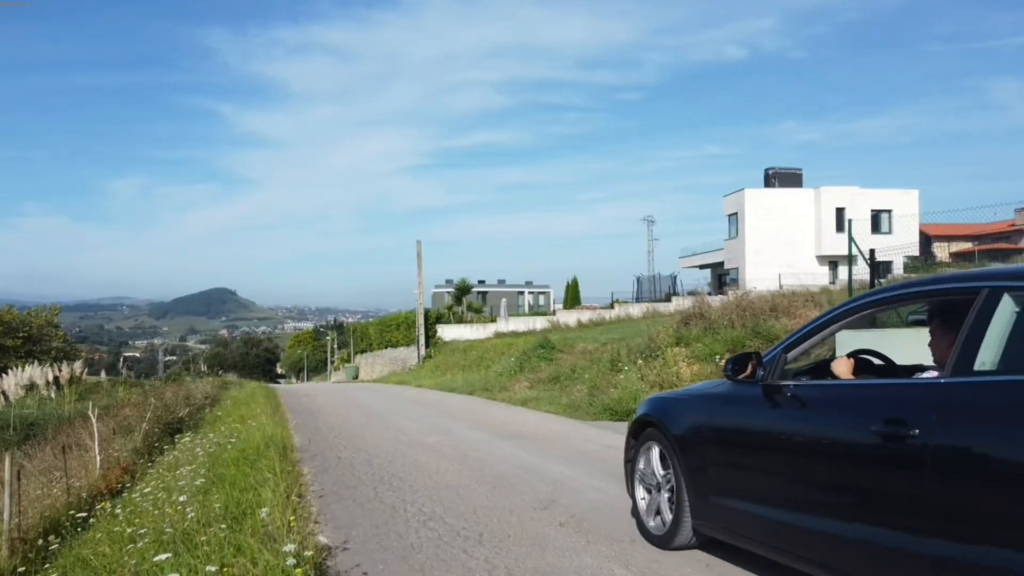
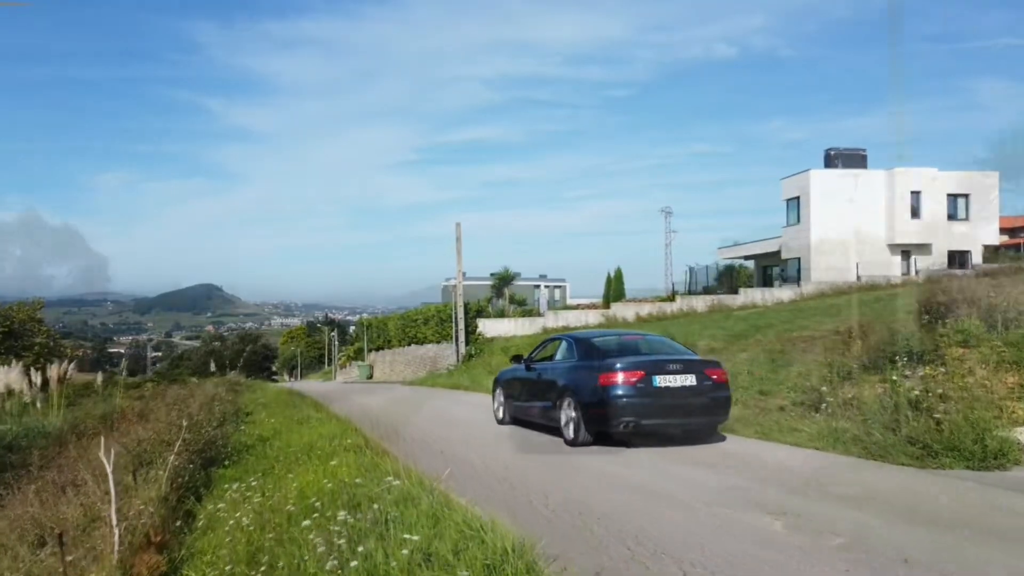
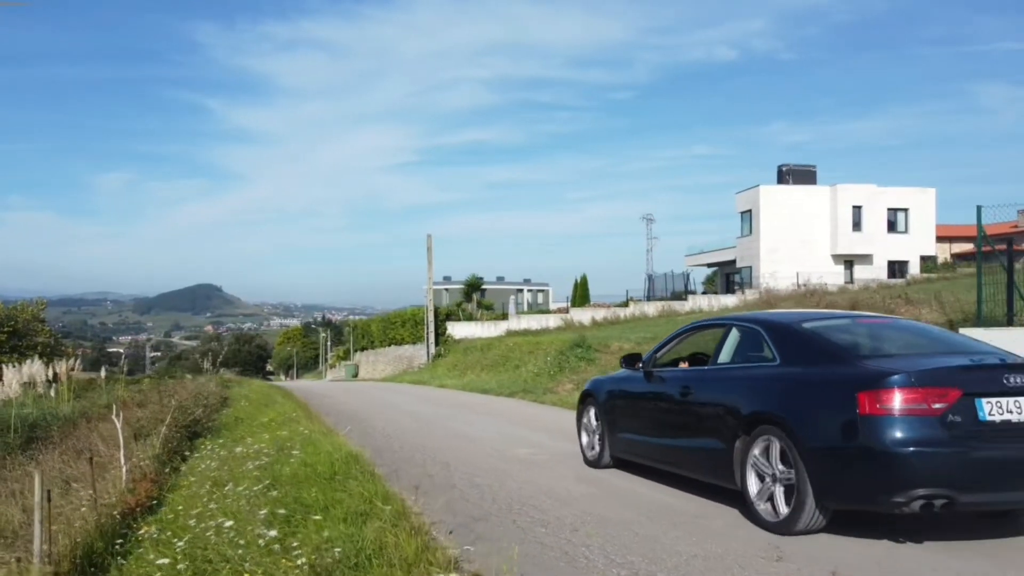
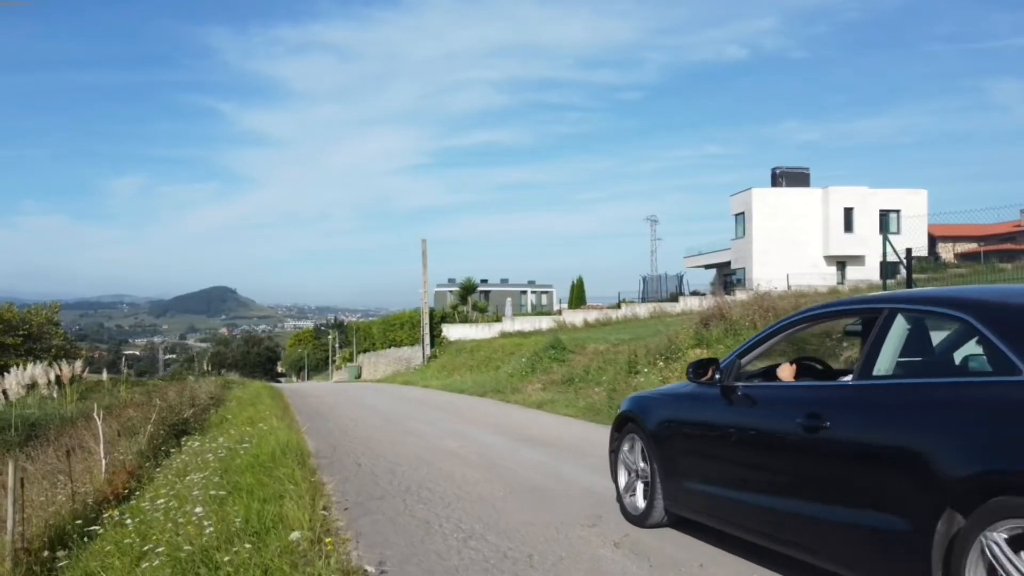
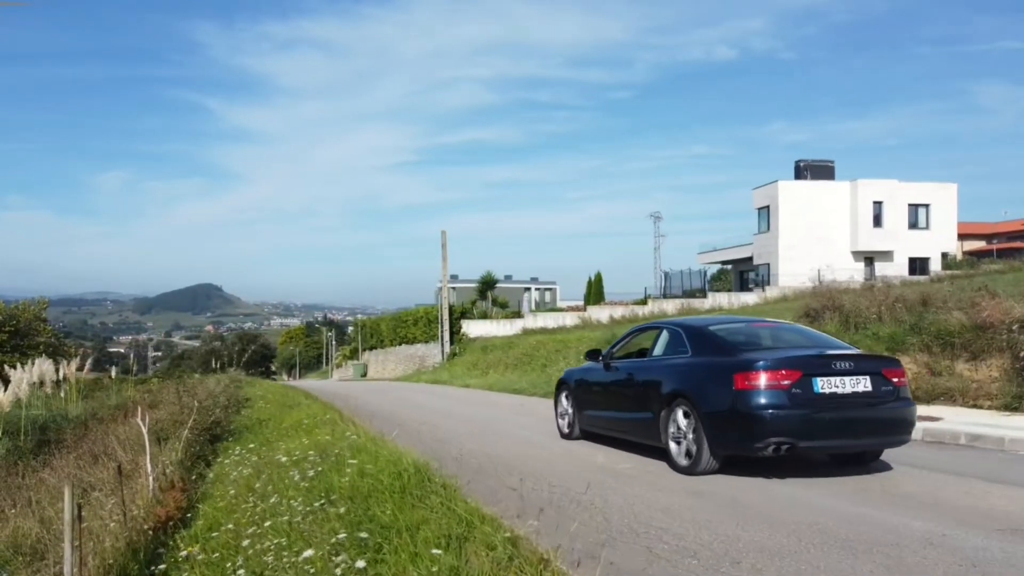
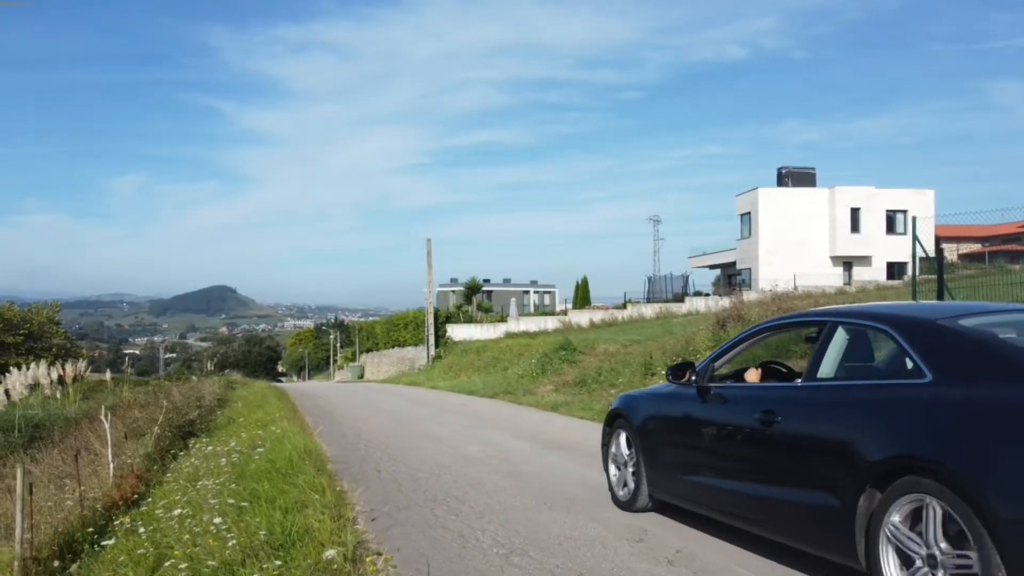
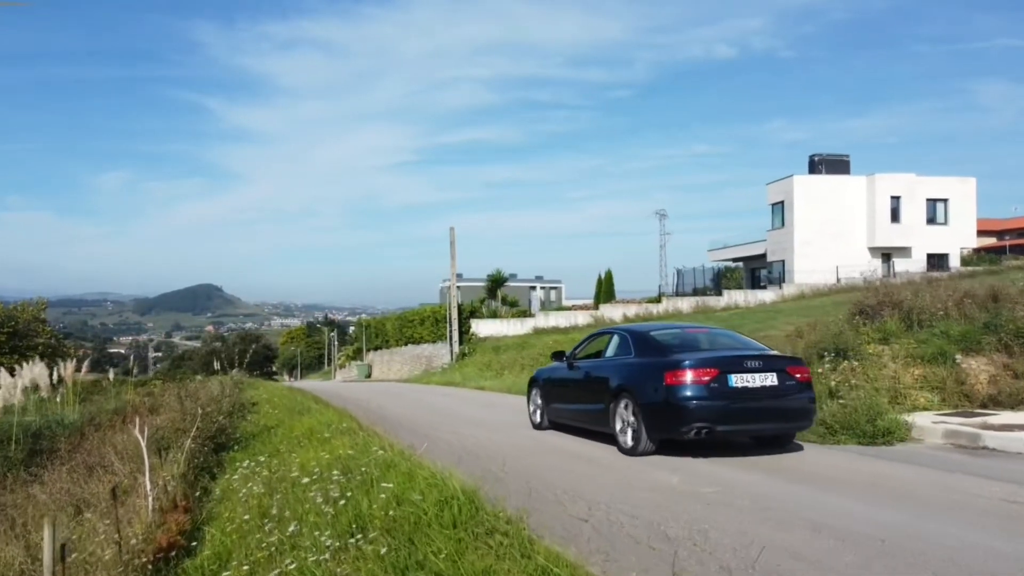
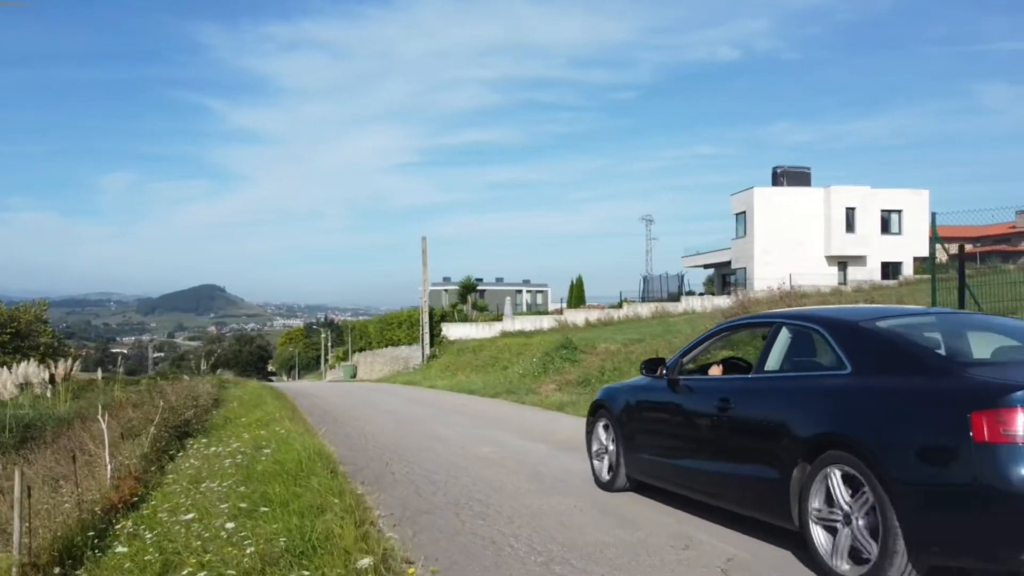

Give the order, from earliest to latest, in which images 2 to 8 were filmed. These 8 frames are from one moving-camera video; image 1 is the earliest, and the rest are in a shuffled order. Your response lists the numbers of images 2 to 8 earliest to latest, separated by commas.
4, 6, 8, 3, 5, 7, 2
